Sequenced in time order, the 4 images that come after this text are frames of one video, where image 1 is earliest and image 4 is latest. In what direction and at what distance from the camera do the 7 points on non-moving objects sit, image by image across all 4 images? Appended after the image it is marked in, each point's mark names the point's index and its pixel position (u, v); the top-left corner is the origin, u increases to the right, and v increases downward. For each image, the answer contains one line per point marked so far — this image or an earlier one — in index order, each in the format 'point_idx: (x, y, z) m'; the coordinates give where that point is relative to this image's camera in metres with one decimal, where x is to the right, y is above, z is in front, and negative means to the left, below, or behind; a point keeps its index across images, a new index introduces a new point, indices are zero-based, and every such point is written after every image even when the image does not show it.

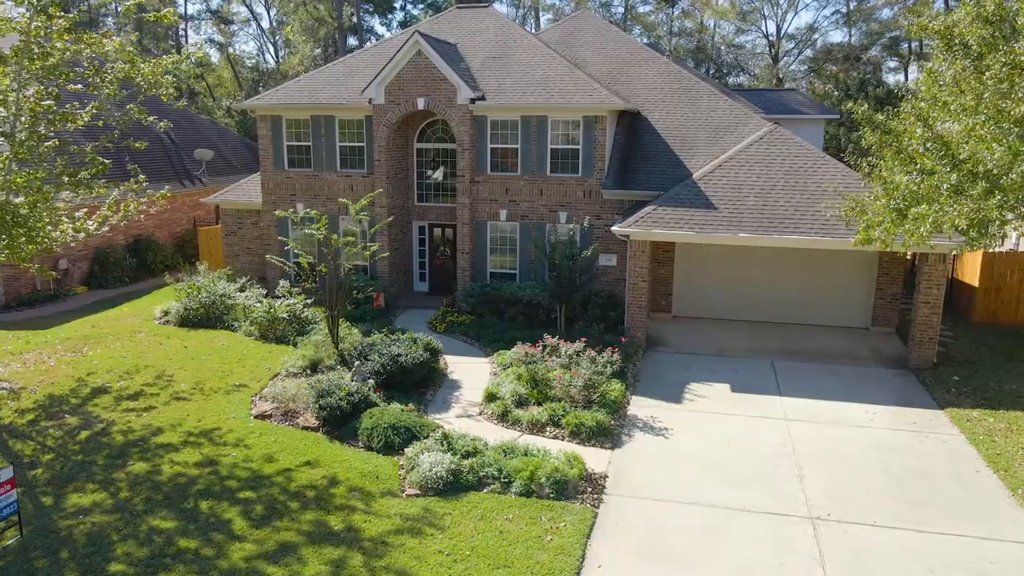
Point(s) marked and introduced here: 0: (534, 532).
0: (+0.3, -2.9, +8.7) m
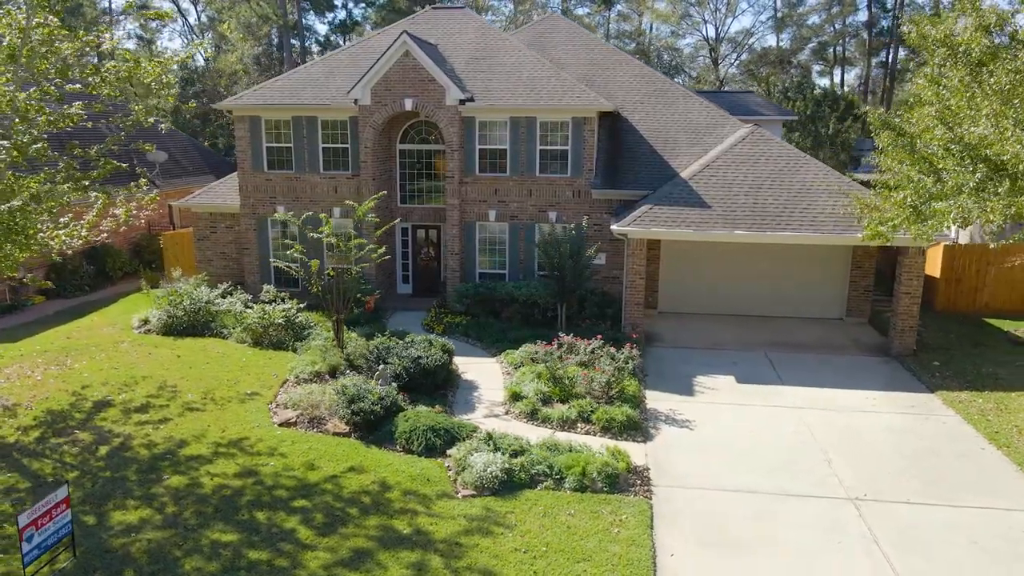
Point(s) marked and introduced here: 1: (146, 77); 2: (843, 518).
0: (+1.1, -2.9, +8.8) m
1: (-6.5, +3.7, +12.8) m
2: (+4.3, -2.9, +9.3) m
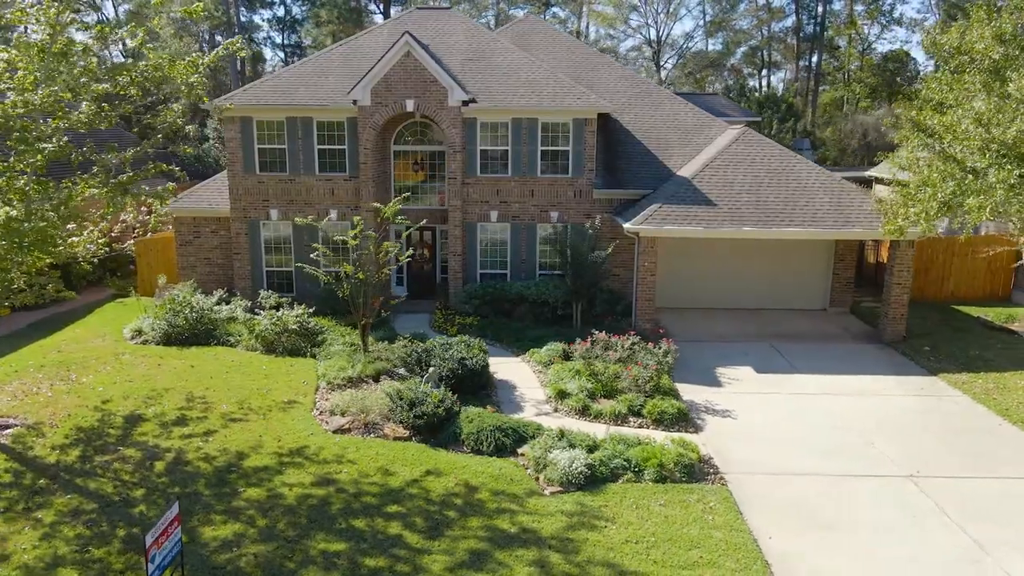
0: (+2.3, -2.9, +9.2) m
1: (-5.8, +3.6, +12.3) m
2: (+5.4, -2.8, +9.9) m
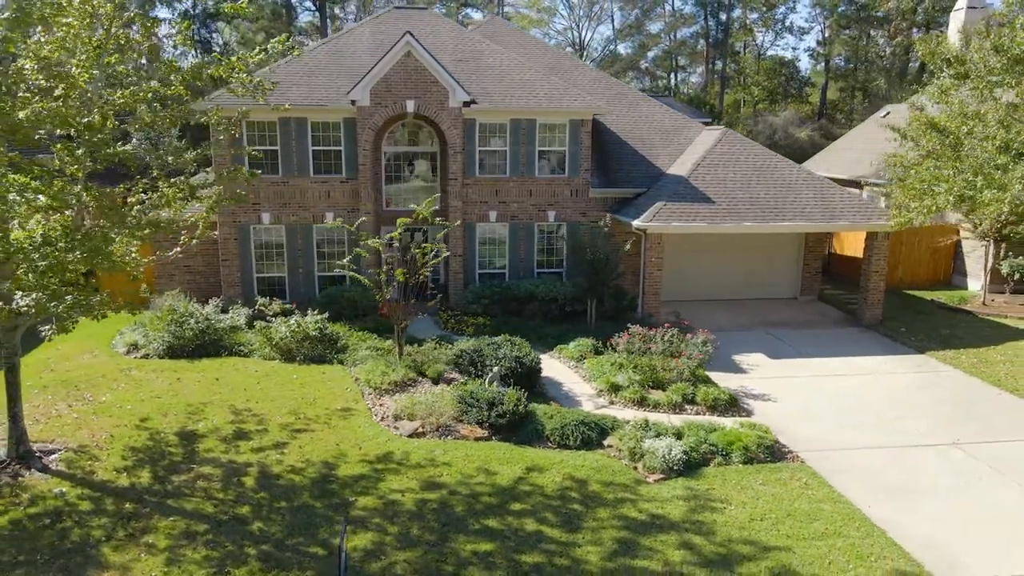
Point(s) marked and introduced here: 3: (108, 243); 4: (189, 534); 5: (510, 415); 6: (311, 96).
0: (+3.8, -2.7, +9.8) m
1: (-4.8, +3.5, +11.7) m
2: (+6.8, -2.6, +11.0) m
3: (-5.3, +0.6, +9.5) m
4: (-3.8, -2.9, +8.6) m
5: (-0.1, -2.0, +11.5) m
6: (-5.1, +4.8, +18.2) m
